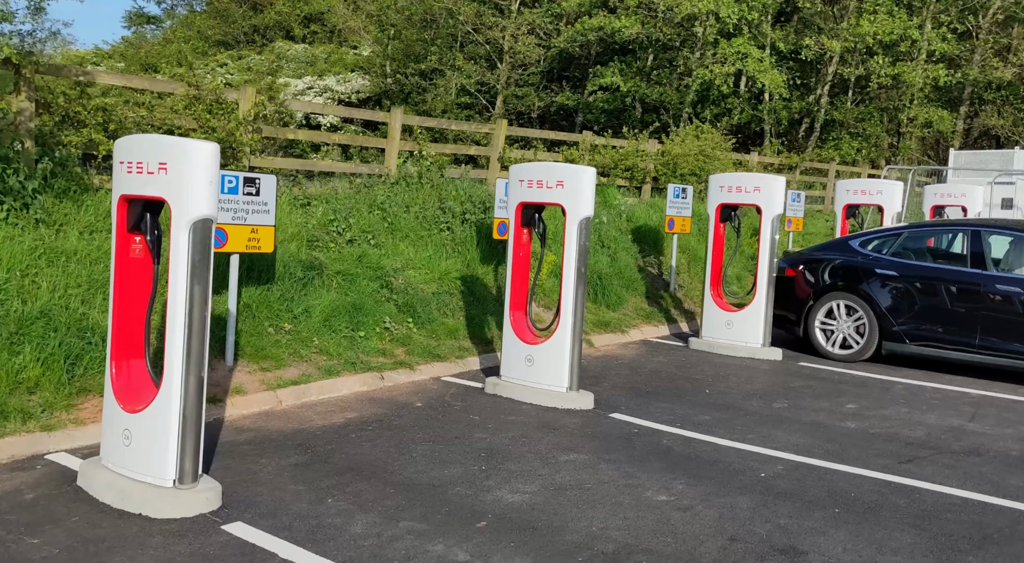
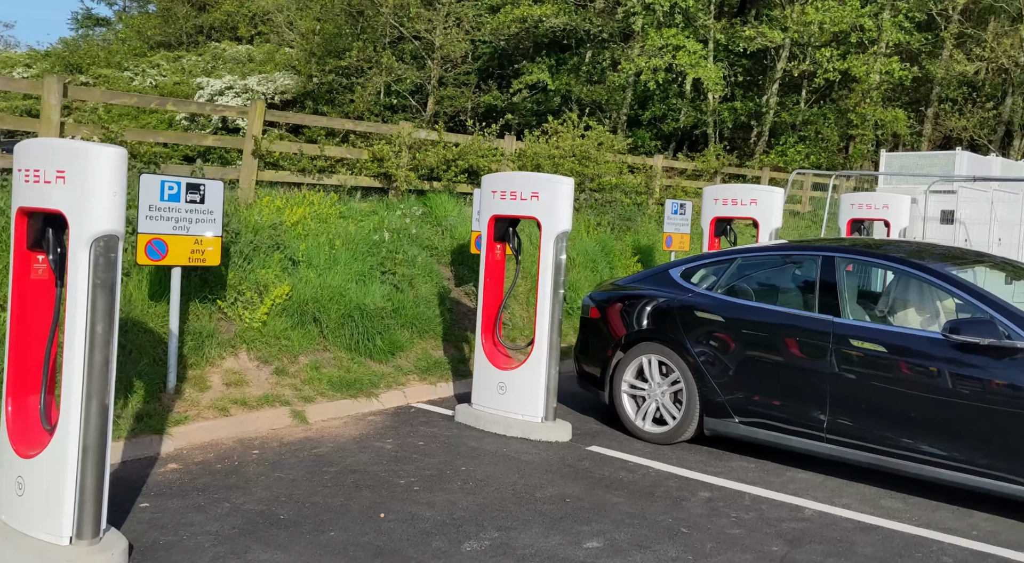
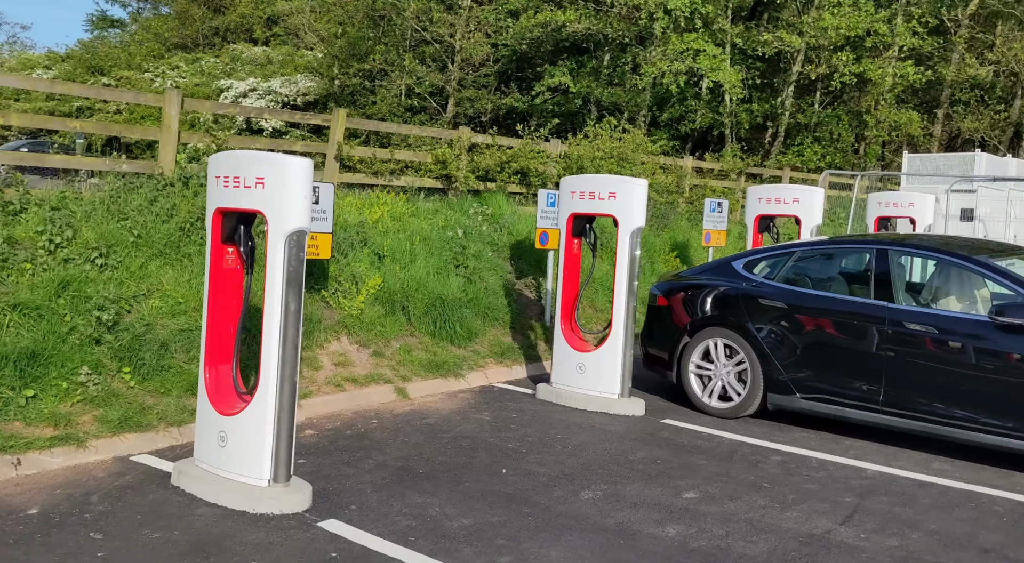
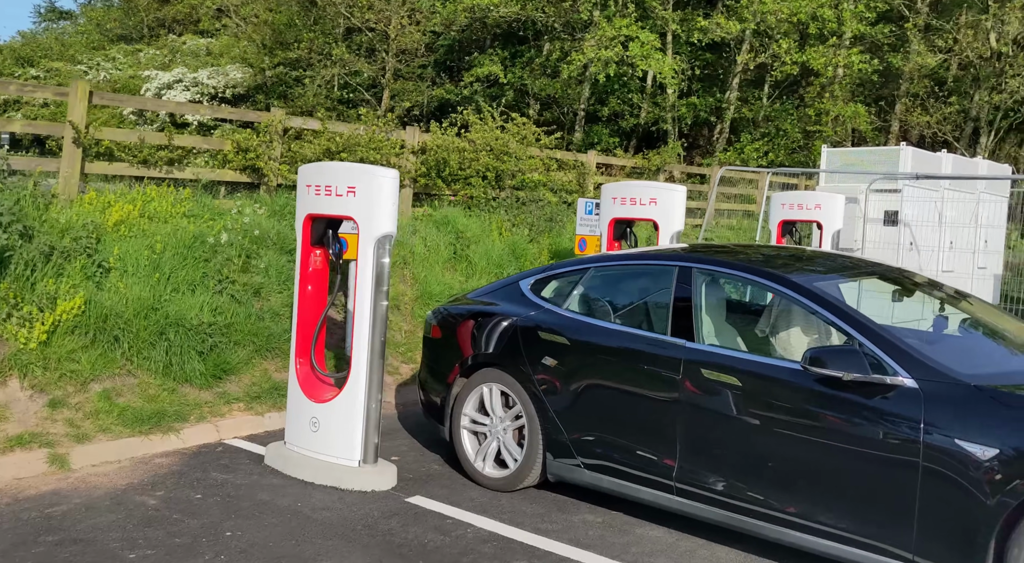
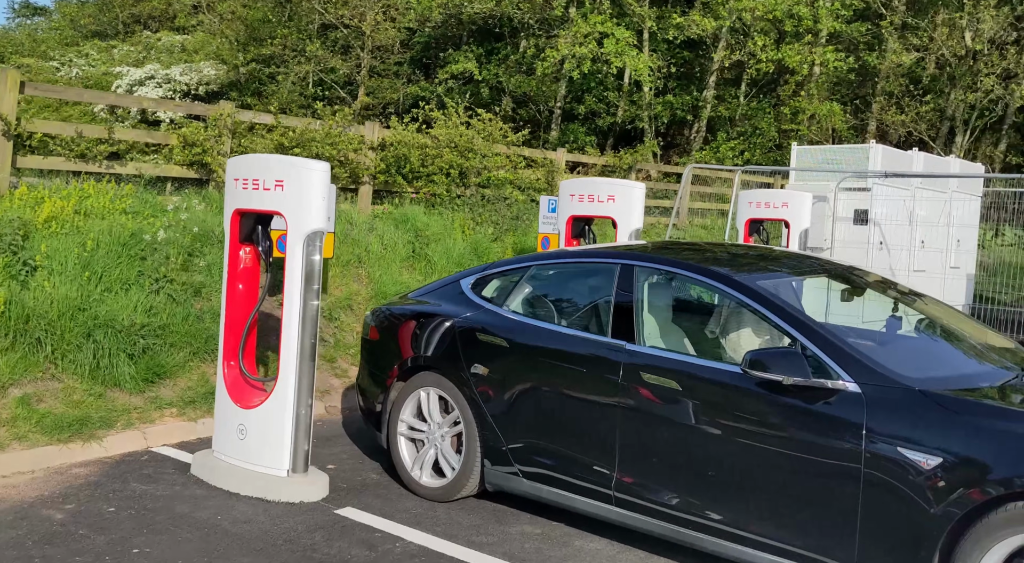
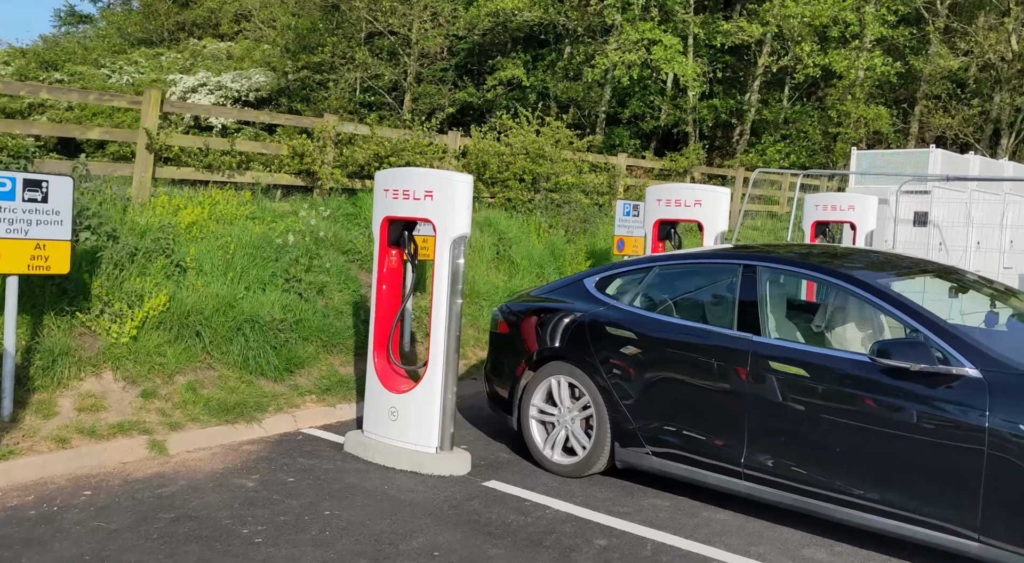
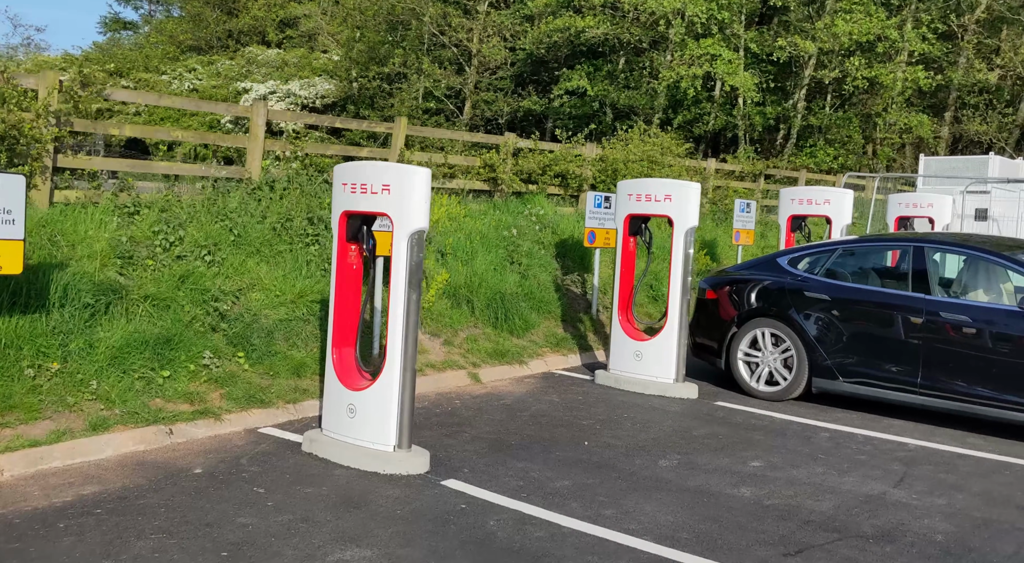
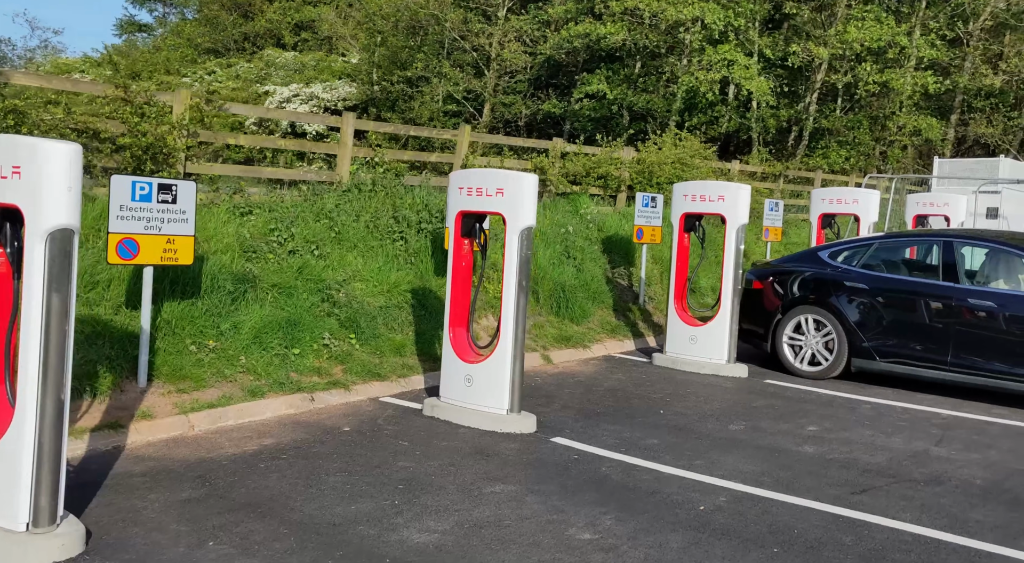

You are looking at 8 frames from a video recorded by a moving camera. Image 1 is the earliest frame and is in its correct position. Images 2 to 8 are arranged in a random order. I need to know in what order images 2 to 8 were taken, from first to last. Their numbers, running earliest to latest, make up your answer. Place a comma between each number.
8, 7, 3, 2, 6, 4, 5
